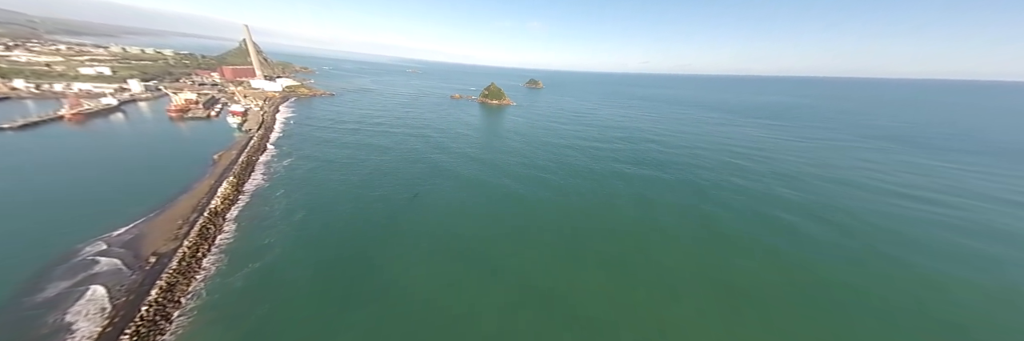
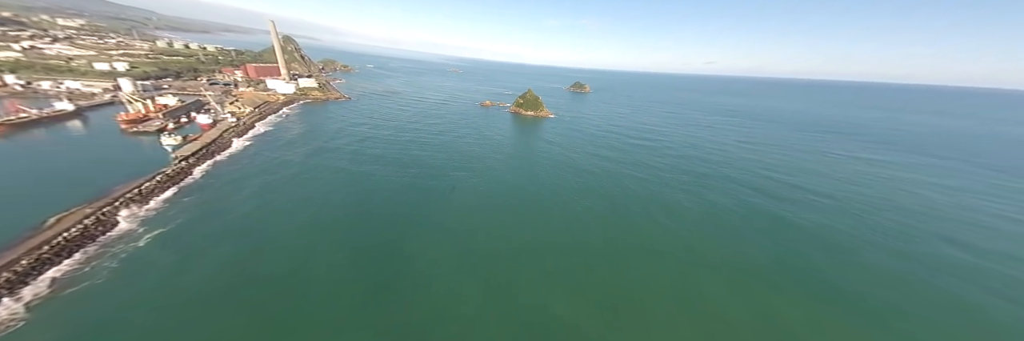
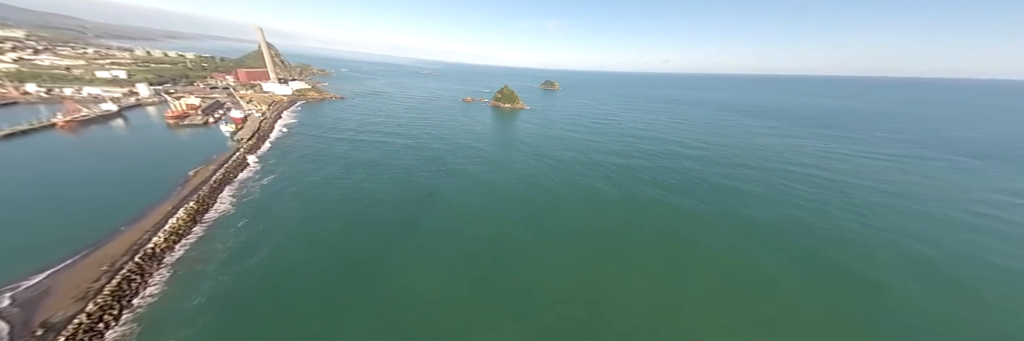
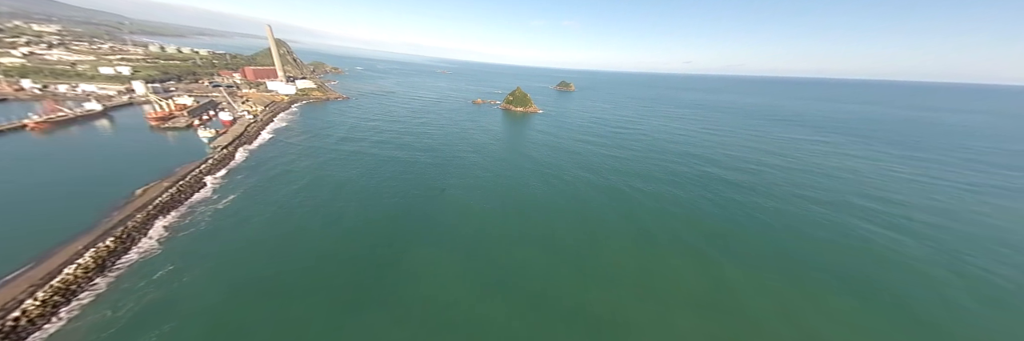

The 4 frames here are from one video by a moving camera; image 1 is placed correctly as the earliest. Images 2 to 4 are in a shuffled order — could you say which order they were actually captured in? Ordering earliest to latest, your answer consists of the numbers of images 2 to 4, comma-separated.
3, 4, 2
